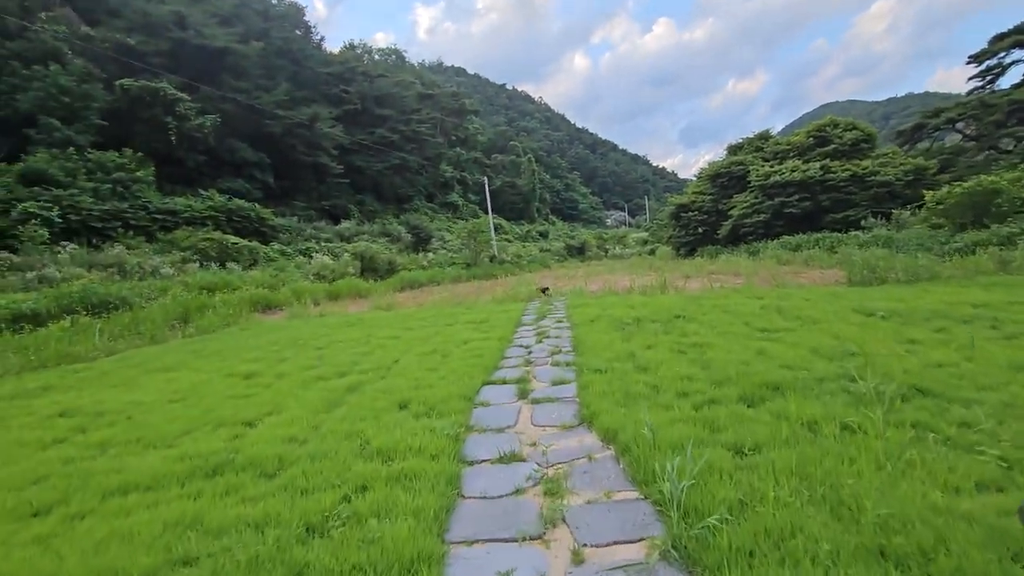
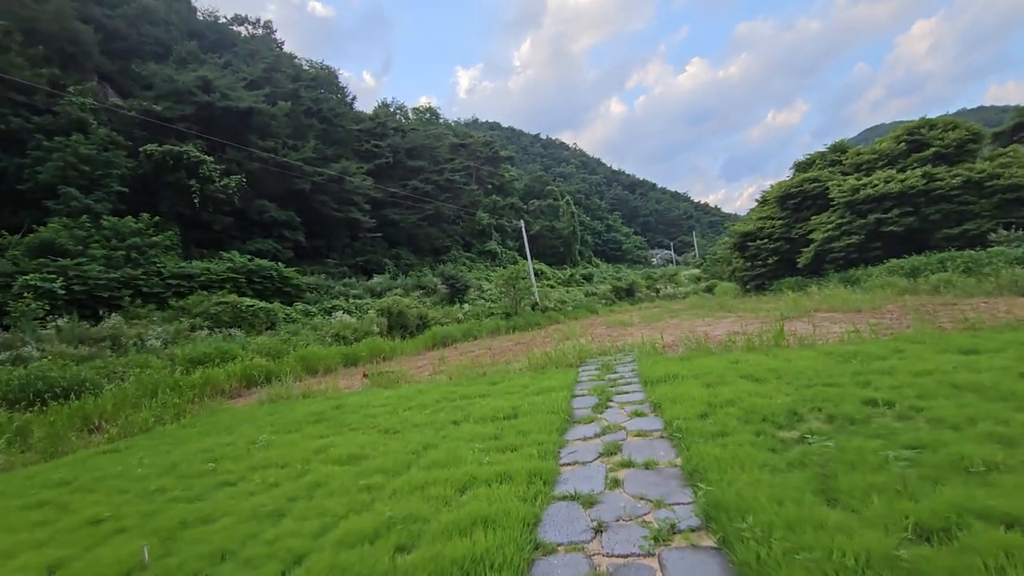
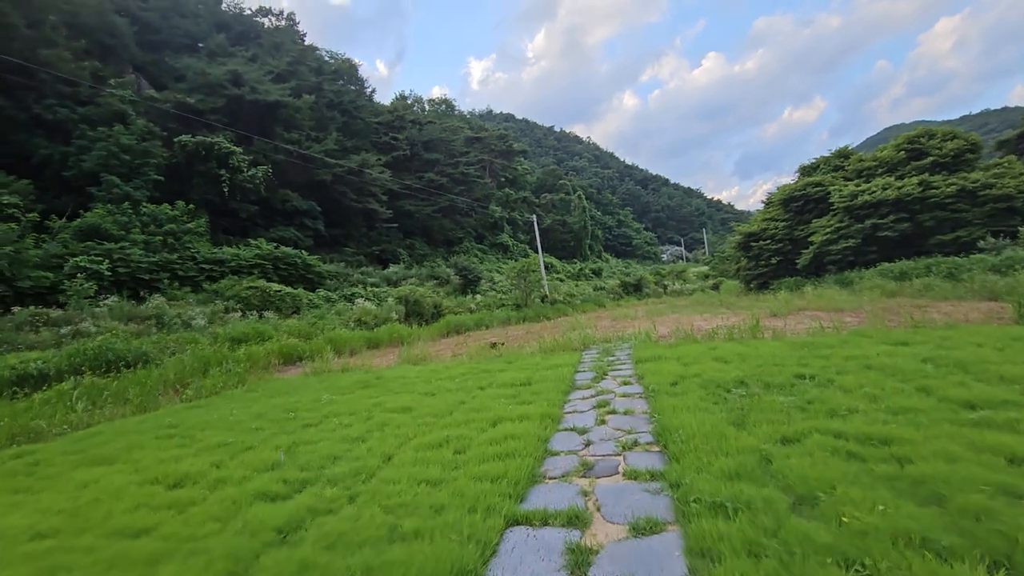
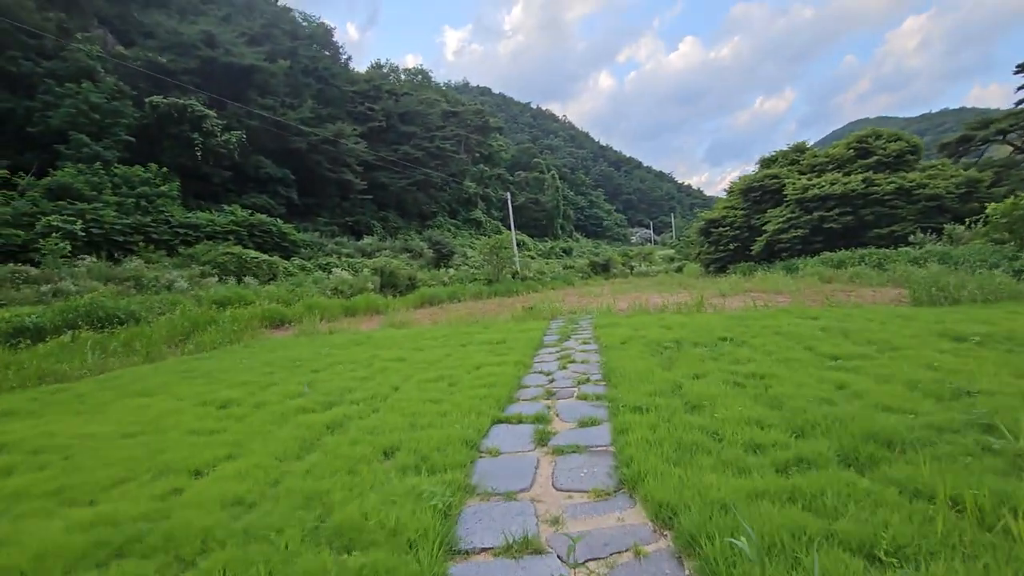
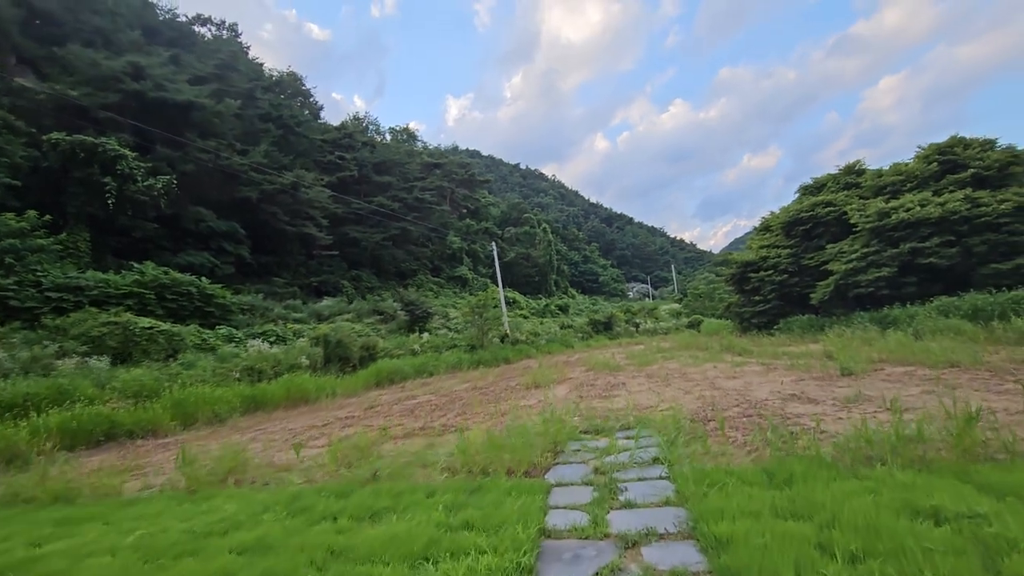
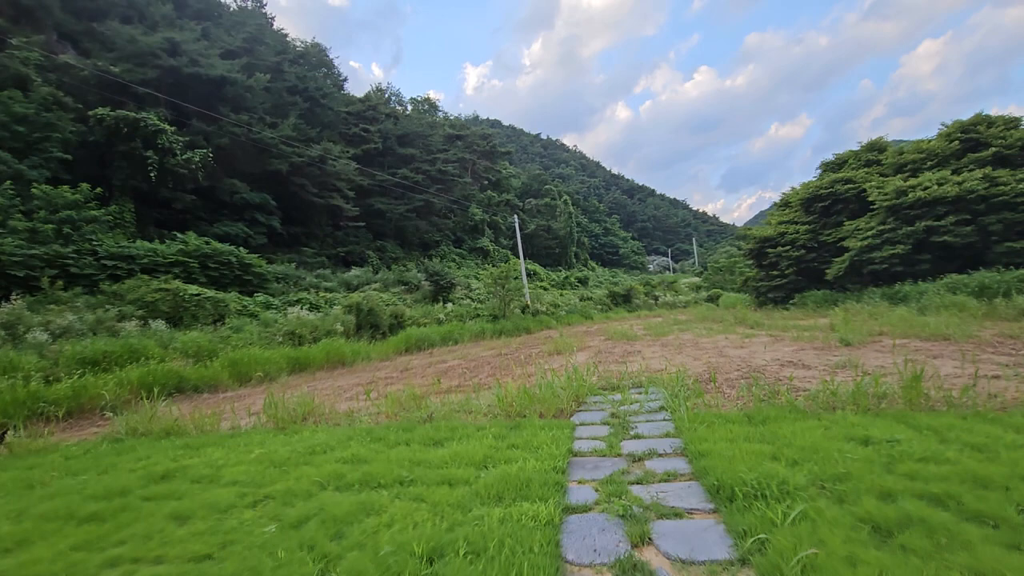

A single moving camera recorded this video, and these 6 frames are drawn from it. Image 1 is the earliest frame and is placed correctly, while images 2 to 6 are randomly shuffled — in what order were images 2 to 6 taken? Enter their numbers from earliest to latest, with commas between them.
4, 3, 2, 6, 5
